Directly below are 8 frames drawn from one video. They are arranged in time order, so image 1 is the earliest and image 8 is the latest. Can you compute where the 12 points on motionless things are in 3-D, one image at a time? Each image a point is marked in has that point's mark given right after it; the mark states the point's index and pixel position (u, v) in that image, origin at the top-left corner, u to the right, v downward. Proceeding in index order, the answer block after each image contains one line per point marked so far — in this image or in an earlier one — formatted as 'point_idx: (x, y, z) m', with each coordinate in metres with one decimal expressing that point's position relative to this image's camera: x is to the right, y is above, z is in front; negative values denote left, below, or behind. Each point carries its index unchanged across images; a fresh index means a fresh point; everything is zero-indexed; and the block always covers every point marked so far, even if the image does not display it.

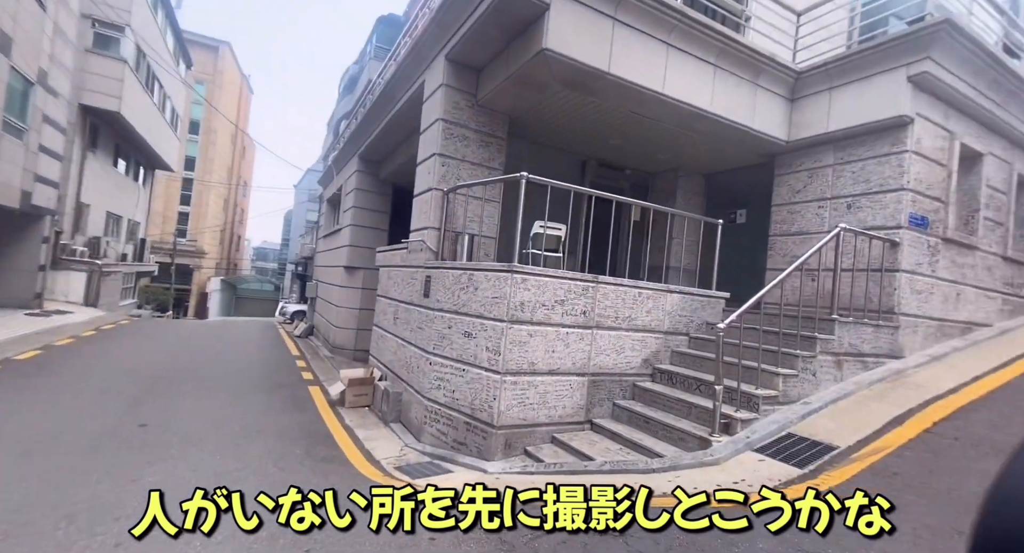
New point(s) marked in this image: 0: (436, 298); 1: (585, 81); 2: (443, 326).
0: (-0.9, -0.3, +5.8) m
1: (+0.8, +2.3, +5.8) m
2: (-0.8, -0.6, +5.7) m
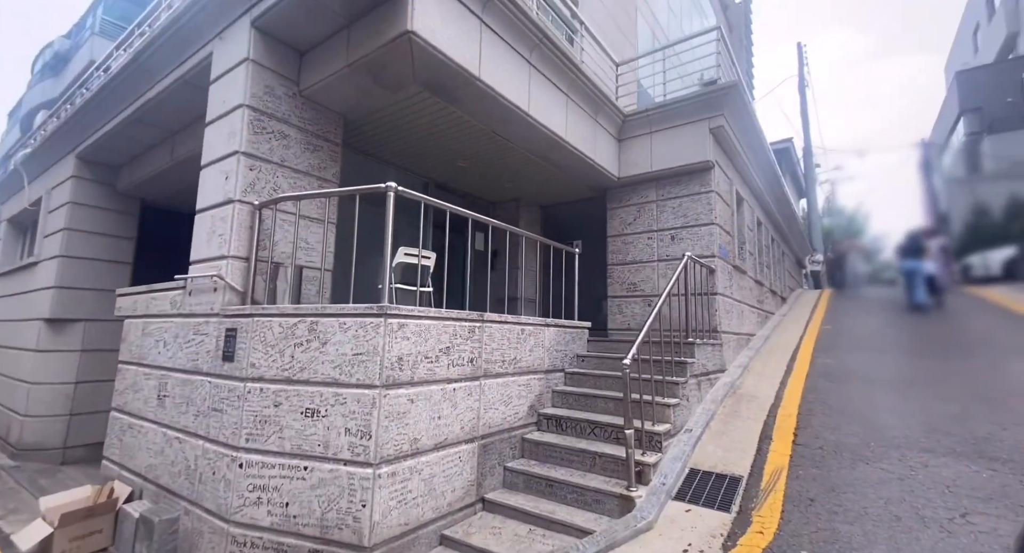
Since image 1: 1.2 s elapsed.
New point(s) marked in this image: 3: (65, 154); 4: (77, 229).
0: (-2.1, -0.7, +3.9) m
1: (-0.6, +1.9, +4.8) m
2: (-1.9, -1.0, +3.8) m
3: (-7.6, +2.1, +8.4) m
4: (-7.1, +0.8, +8.0) m
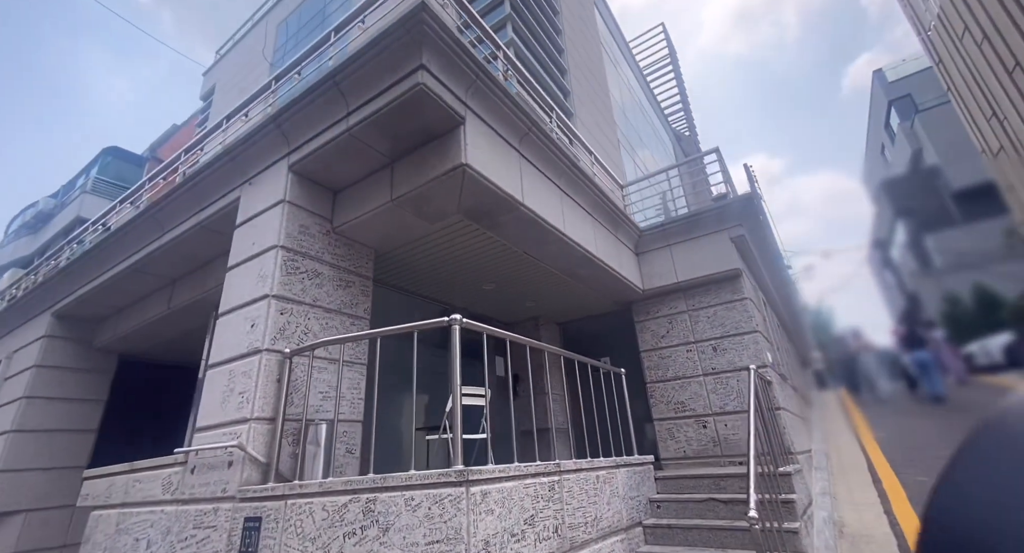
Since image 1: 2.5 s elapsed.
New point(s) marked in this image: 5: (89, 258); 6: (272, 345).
0: (-1.4, -1.7, +2.9) m
1: (-0.2, +0.6, +4.5) m
2: (-1.2, -2.0, +2.7) m
3: (-7.4, -0.6, +7.6) m
4: (-6.7, -1.7, +6.9) m
5: (-5.7, +0.2, +6.5) m
6: (-2.0, -0.6, +4.0) m
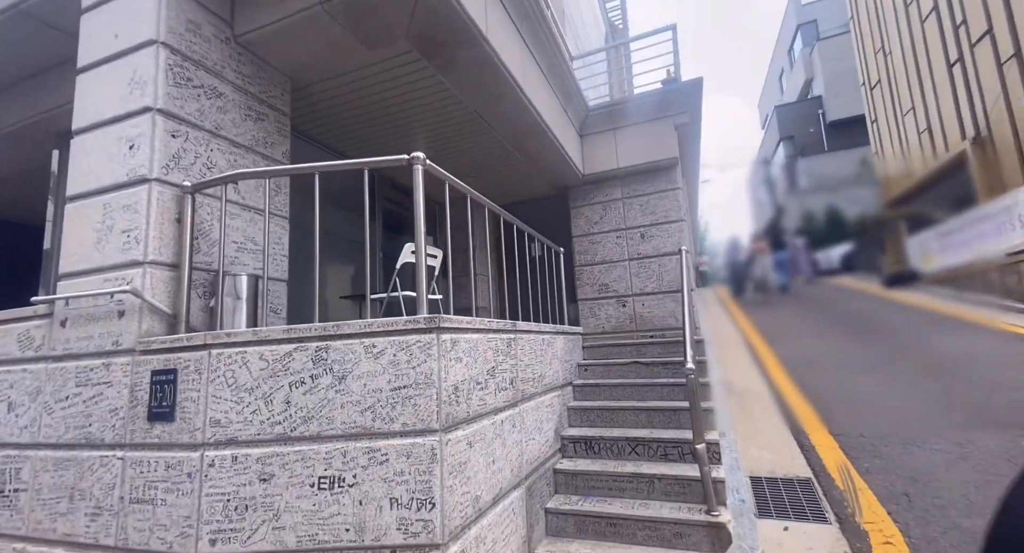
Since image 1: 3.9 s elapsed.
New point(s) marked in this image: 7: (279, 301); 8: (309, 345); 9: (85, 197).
0: (-1.6, -0.7, +2.5) m
1: (-0.5, +1.9, +3.9) m
2: (-1.4, -1.0, +2.5) m
3: (-8.3, +1.7, +5.4) m
4: (-7.5, +0.4, +5.1) m
5: (-6.3, +2.1, +4.5) m
6: (-2.3, +0.7, +3.2) m
7: (-1.8, -0.2, +3.7) m
8: (-1.1, -0.4, +2.6) m
9: (-2.9, +0.6, +3.4) m
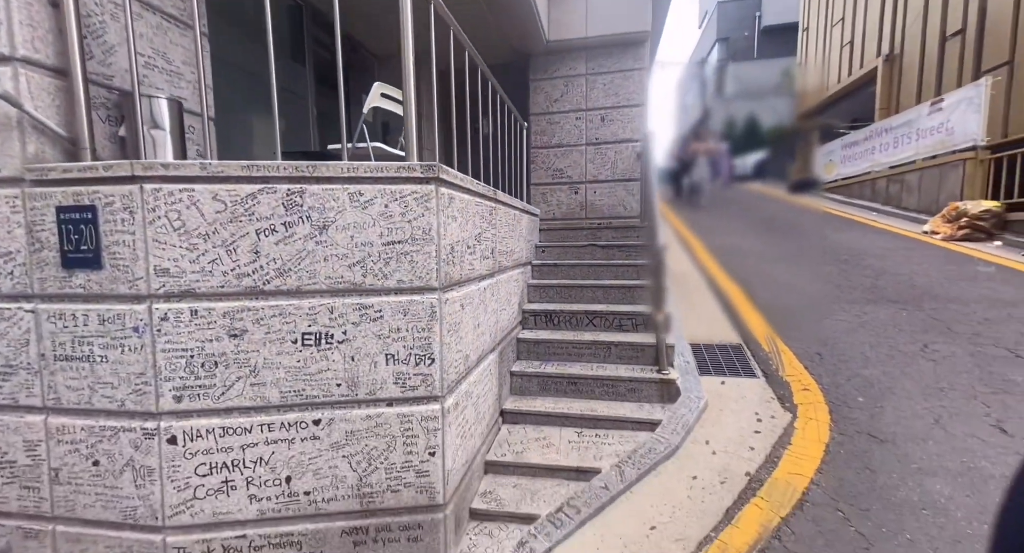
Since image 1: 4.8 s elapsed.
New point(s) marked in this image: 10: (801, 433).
0: (-1.5, 0.0, +2.1) m
1: (-0.5, +2.8, +3.0) m
2: (-1.3, -0.2, +2.2) m
3: (-8.4, +3.3, +2.9) m
4: (-7.8, +2.0, +3.1) m
5: (-6.3, +3.5, +2.4) m
6: (-2.2, +1.6, +2.3) m
7: (-1.9, +0.9, +3.1) m
8: (-1.0, +0.4, +2.2) m
9: (-2.9, +1.6, +2.4) m
10: (+1.8, -1.0, +3.0) m
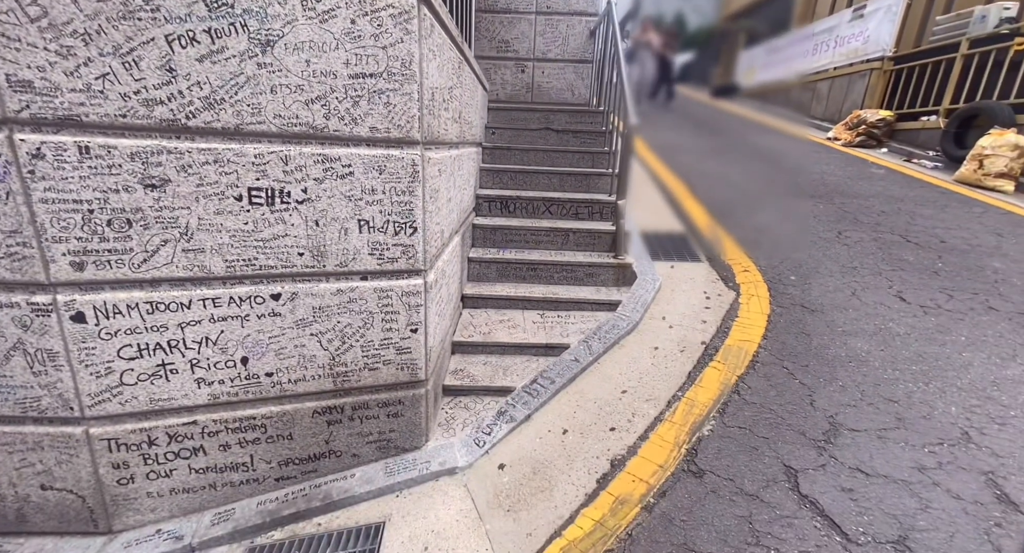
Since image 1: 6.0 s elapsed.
0: (-1.4, +0.6, +1.4) m
1: (-0.5, +3.5, +1.8) m
2: (-1.3, +0.3, +1.6) m
3: (-8.1, +4.0, -0.1) m
4: (-7.6, +2.8, +0.5) m
5: (-6.0, +4.0, -0.2) m
6: (-2.1, +2.1, +1.1) m
7: (-2.0, +1.7, +2.1) m
8: (-1.0, +0.9, +1.6) m
9: (-2.8, +2.1, +1.0) m
10: (+1.5, -0.2, +3.2) m
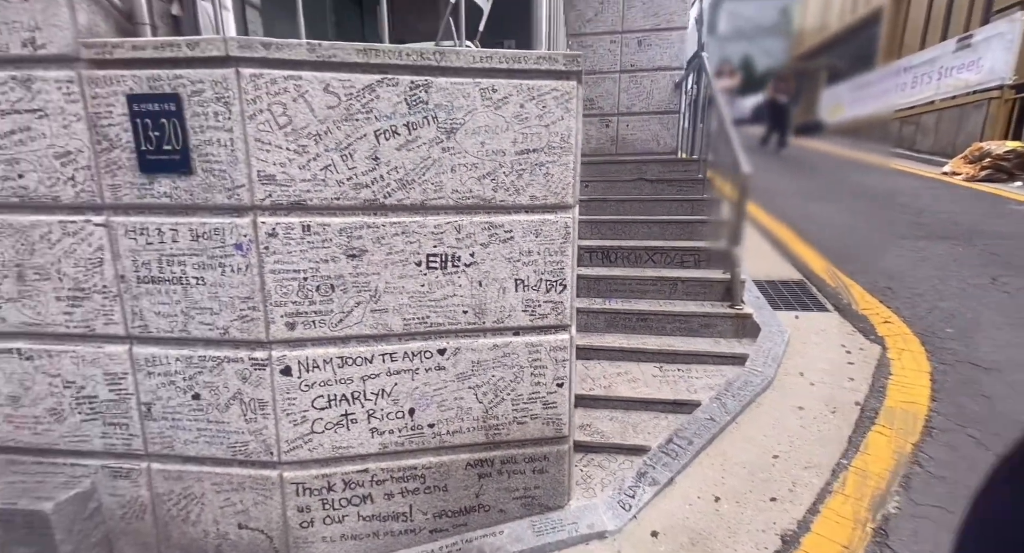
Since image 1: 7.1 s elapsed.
0: (-0.9, +0.4, +1.8) m
1: (+0.1, +3.3, +2.3) m
2: (-0.7, +0.1, +1.9) m
3: (-7.8, +3.8, +1.6) m
4: (-7.1, +2.5, +2.0) m
5: (-5.6, +3.9, +1.2) m
6: (-1.6, +1.9, +1.7) m
7: (-1.3, +1.4, +2.6) m
8: (-0.4, +0.7, +1.9) m
9: (-2.3, +1.9, +1.7) m
10: (+2.3, -0.6, +3.0) m
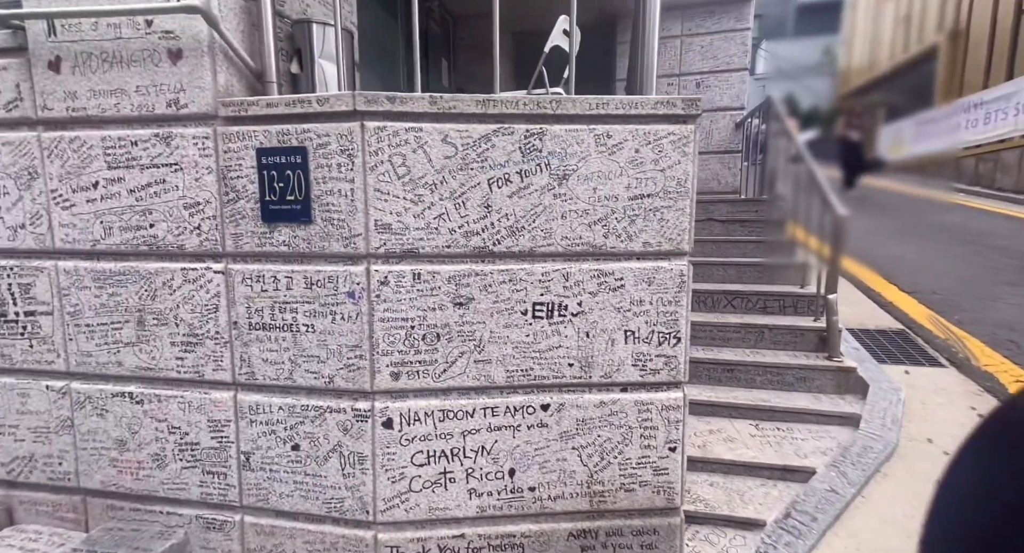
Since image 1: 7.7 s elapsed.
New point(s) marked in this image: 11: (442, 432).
0: (-0.5, +0.2, +1.8) m
1: (+0.6, +3.0, +2.5) m
2: (-0.3, -0.1, +1.8) m
3: (-7.3, +3.6, +2.7) m
4: (-6.6, +2.3, +2.9) m
5: (-5.2, +3.7, +2.1) m
6: (-1.2, +1.8, +1.9) m
7: (-0.8, +1.1, +2.7) m
8: (0.0, +0.6, +1.8) m
9: (-1.9, +1.8, +2.0) m
10: (+2.8, -0.9, +2.6) m
11: (-0.3, -0.6, +1.9) m
